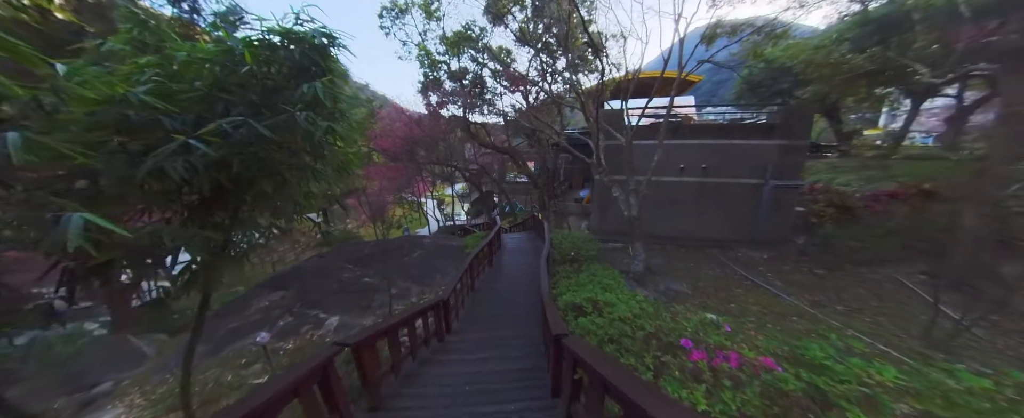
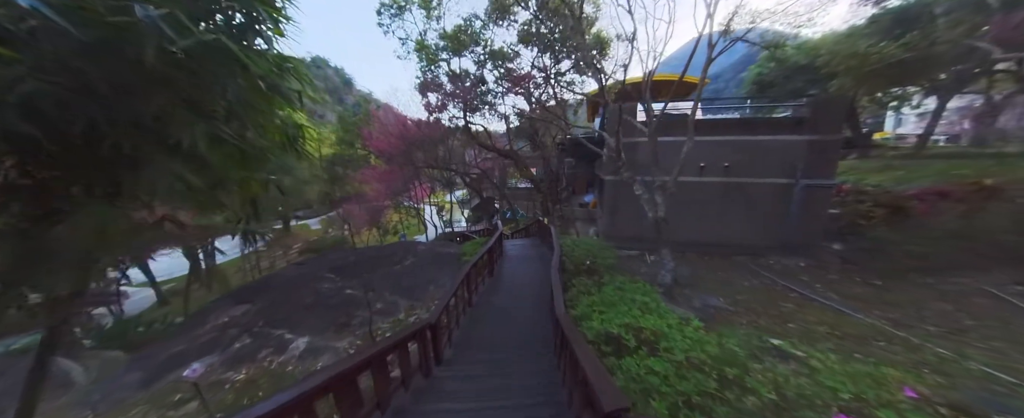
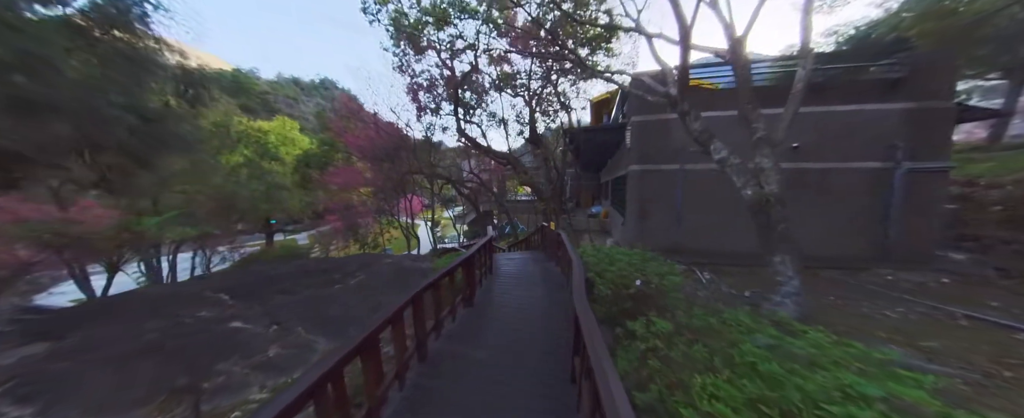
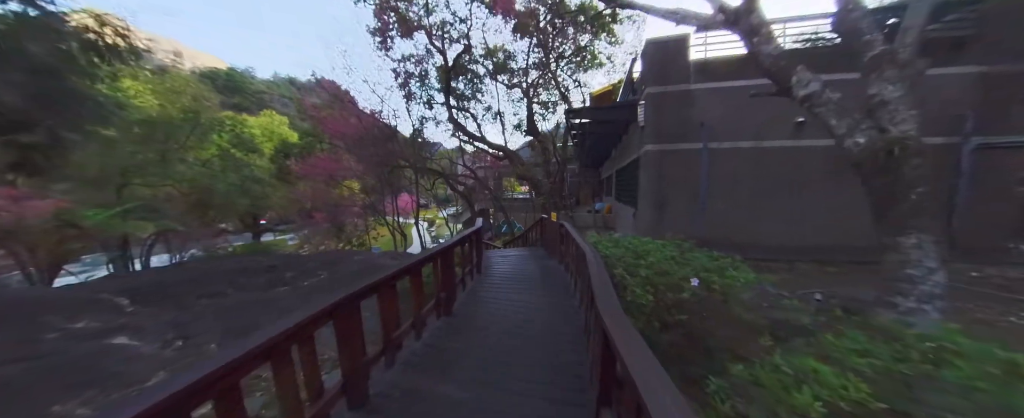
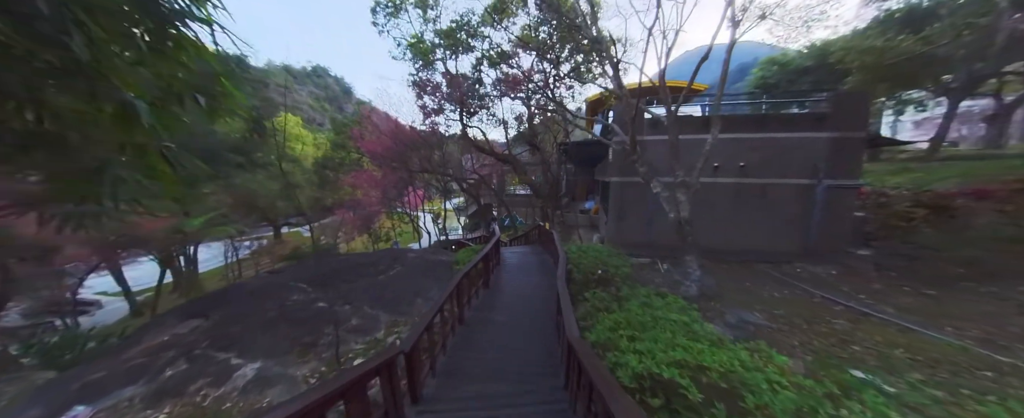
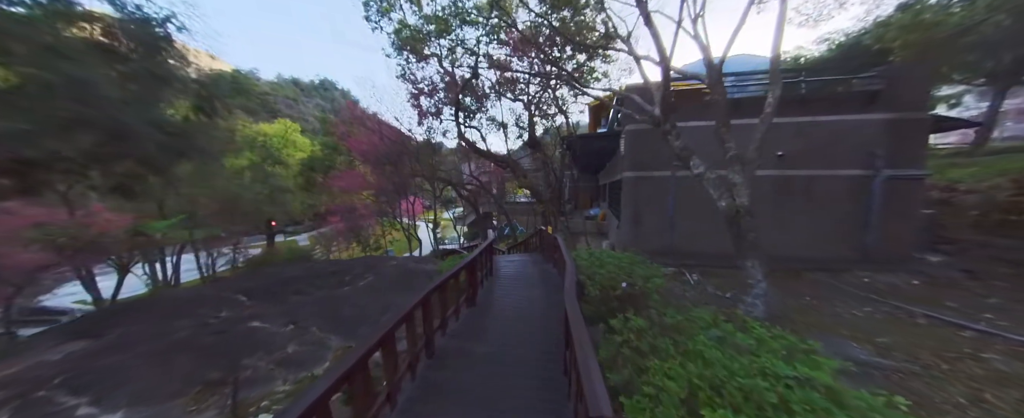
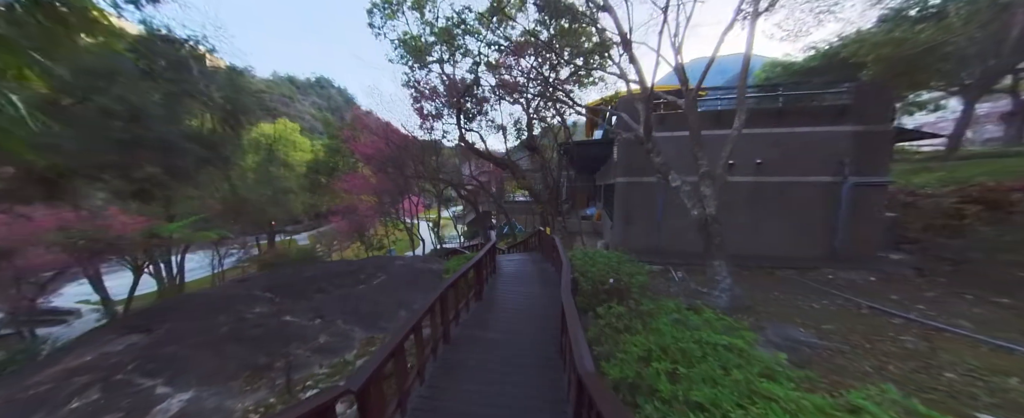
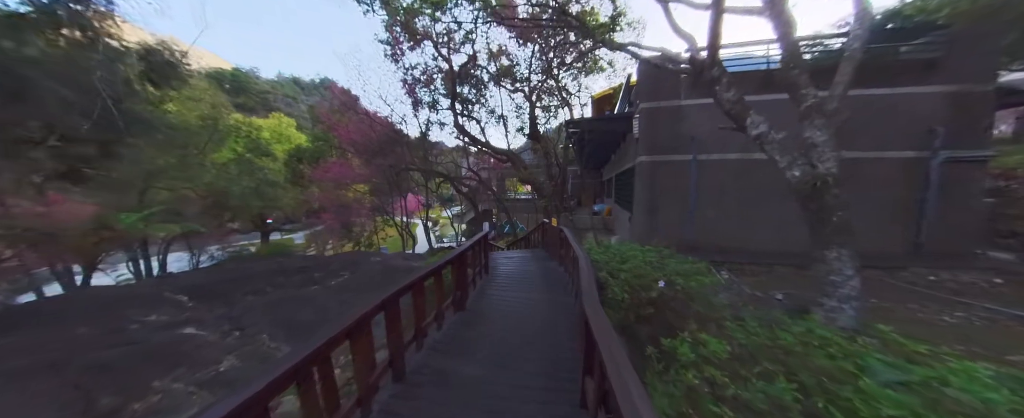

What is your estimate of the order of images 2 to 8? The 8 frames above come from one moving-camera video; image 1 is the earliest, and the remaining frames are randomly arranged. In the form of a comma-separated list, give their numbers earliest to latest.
2, 5, 7, 6, 3, 8, 4
